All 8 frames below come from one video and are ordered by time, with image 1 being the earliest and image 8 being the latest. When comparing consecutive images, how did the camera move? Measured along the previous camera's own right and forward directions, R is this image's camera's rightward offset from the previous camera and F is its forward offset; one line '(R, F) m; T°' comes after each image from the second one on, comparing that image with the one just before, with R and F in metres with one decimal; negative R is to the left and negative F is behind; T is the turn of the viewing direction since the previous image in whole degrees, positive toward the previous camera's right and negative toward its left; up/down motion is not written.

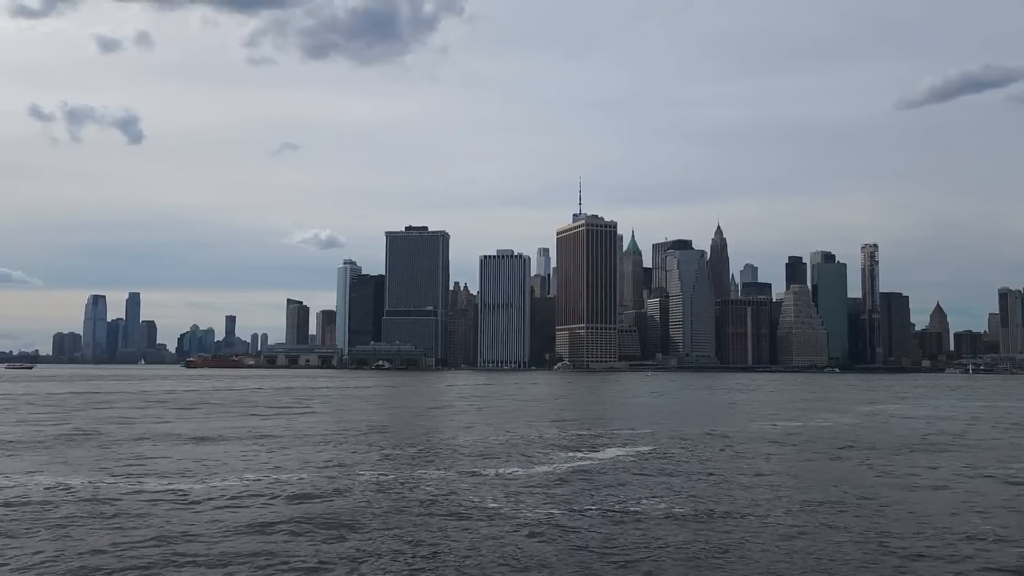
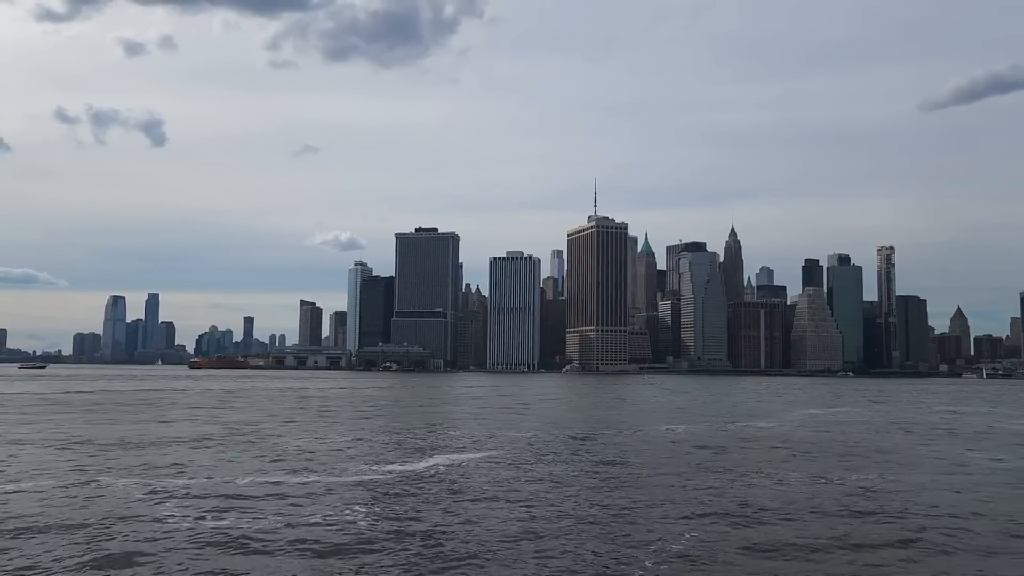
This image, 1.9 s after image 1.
(+3.2, +1.6) m; -1°
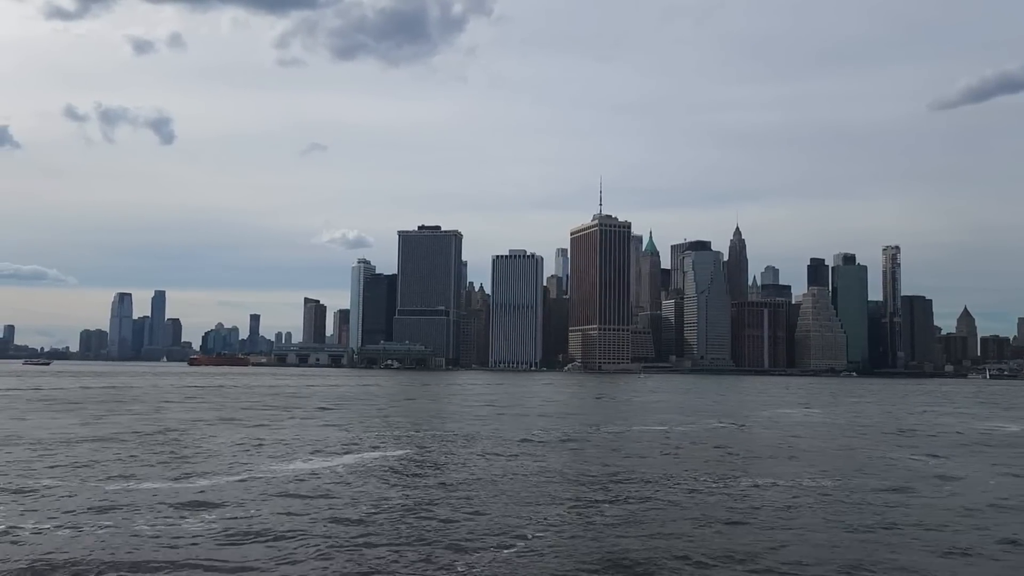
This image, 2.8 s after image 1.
(+1.5, +0.7) m; 0°
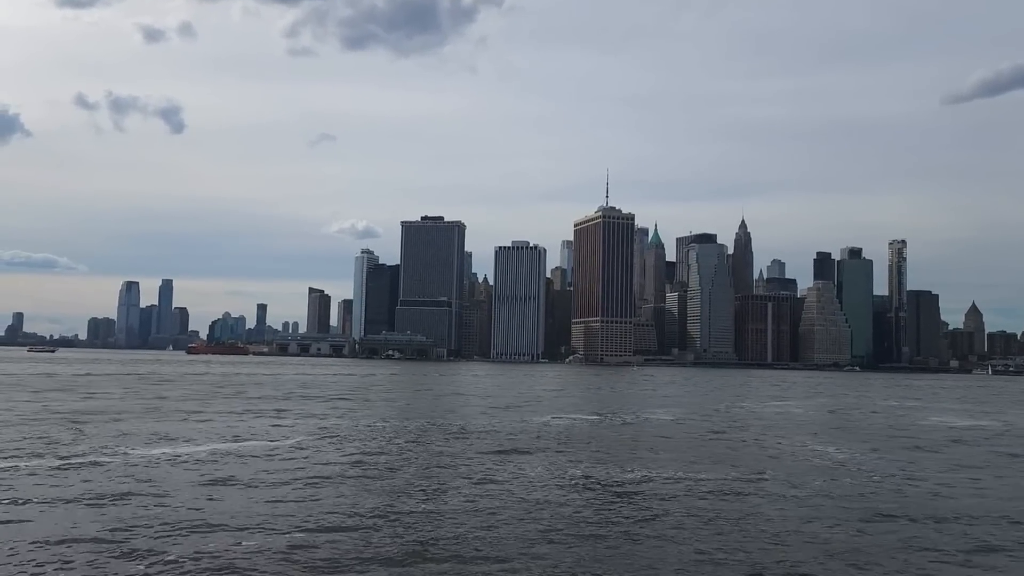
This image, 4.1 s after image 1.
(+1.9, +0.7) m; -1°
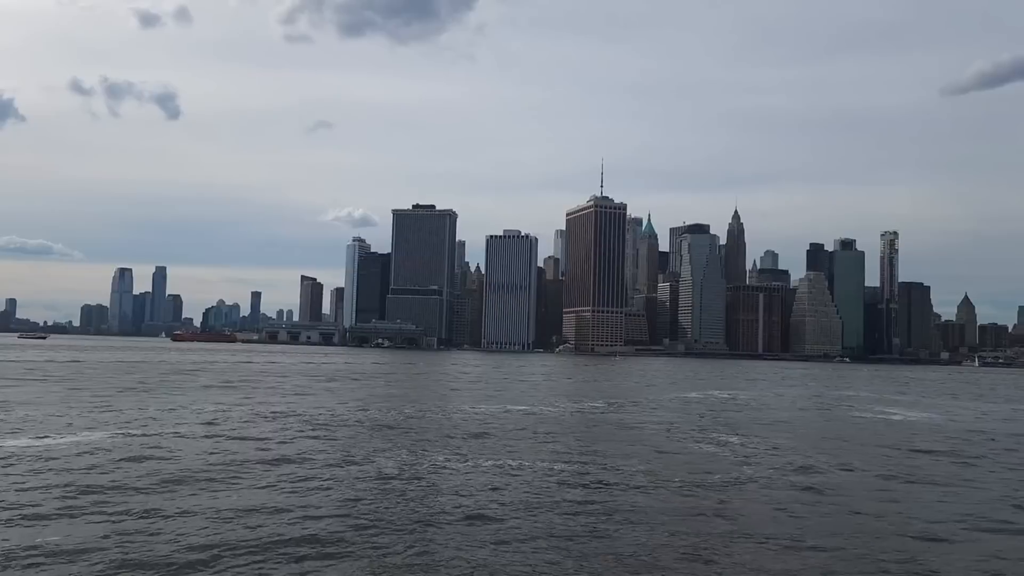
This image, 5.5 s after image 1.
(+1.7, +0.5) m; 0°
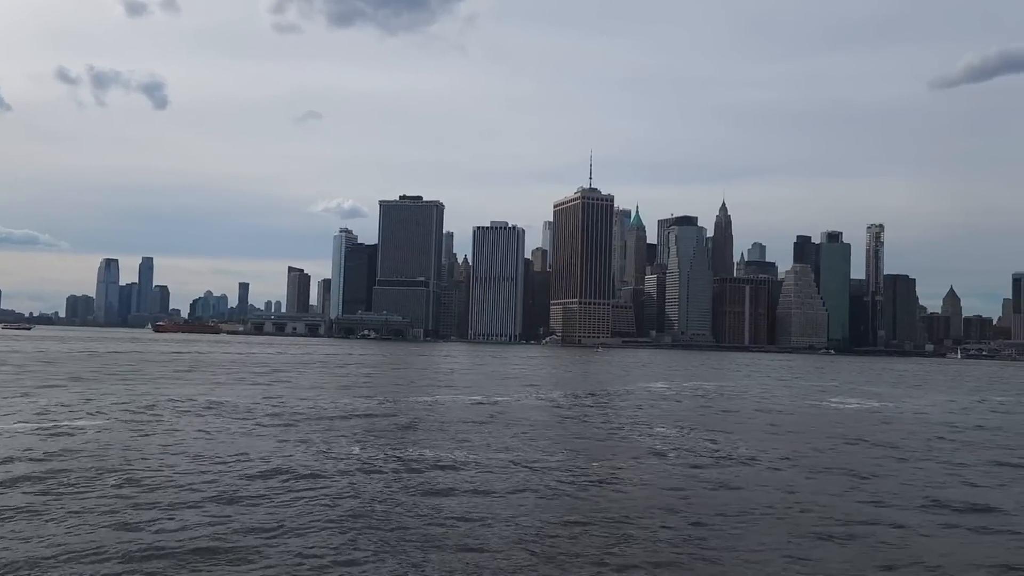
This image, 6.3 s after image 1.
(+0.9, +0.3) m; +1°
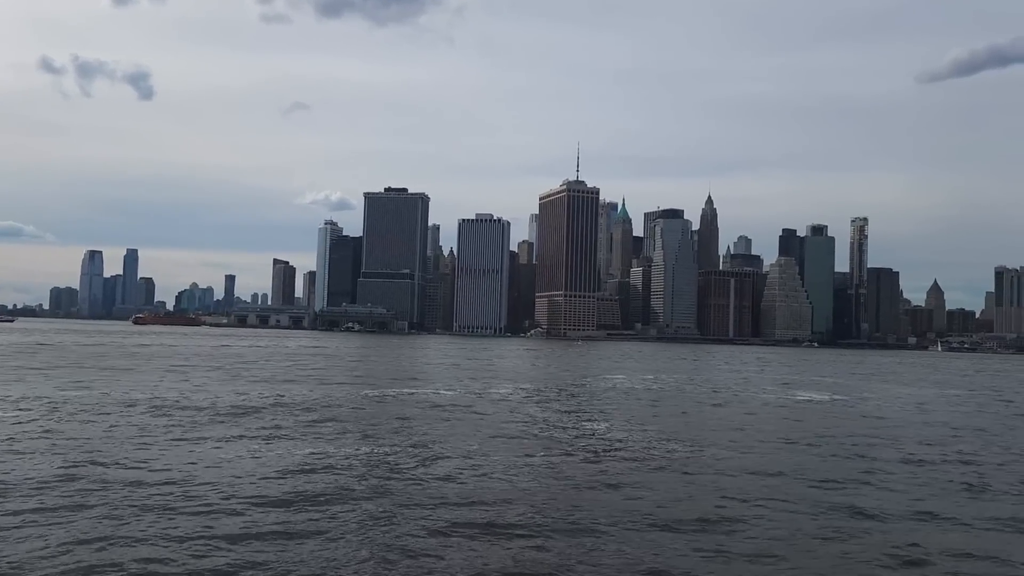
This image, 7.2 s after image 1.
(+1.0, +0.3) m; +1°
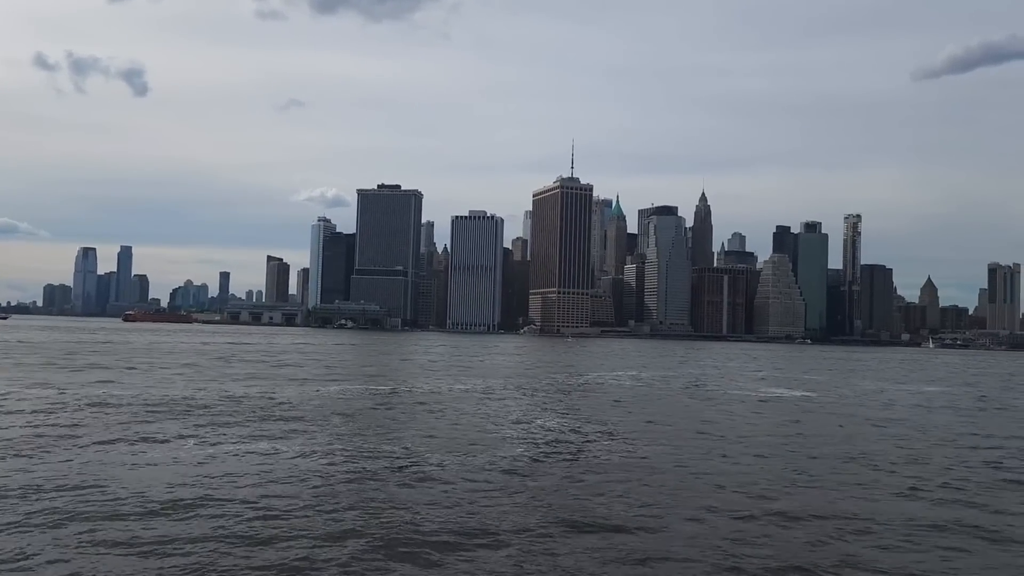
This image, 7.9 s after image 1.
(+0.7, +0.3) m; 0°
